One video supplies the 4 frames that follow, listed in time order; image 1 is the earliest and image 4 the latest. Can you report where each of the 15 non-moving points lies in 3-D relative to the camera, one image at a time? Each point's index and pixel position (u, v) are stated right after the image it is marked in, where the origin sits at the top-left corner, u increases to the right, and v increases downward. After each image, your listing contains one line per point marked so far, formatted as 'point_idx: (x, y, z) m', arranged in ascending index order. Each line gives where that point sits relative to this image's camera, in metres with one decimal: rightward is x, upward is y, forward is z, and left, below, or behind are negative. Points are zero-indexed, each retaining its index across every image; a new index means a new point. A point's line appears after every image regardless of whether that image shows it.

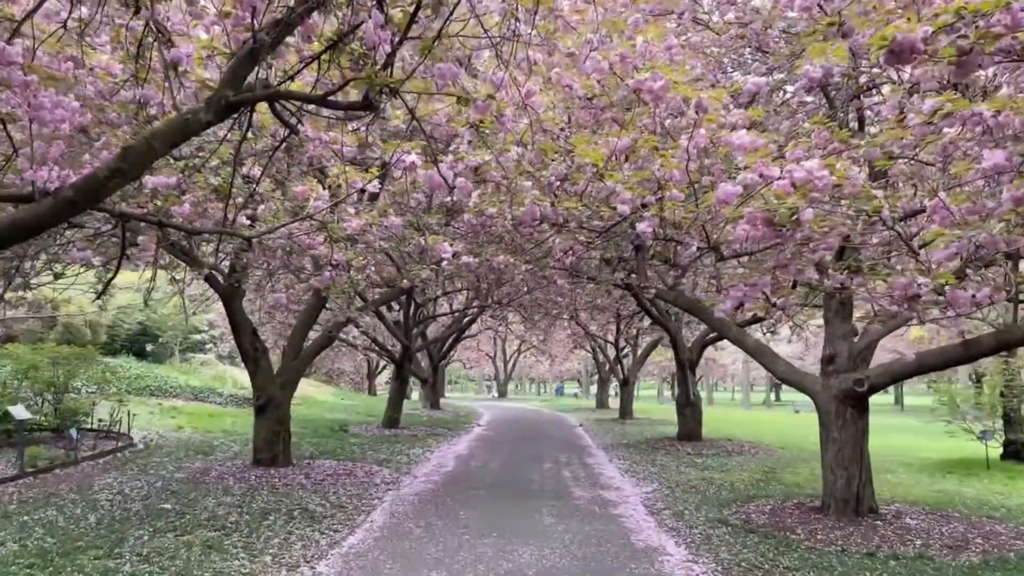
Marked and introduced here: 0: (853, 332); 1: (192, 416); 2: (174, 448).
0: (+3.5, -0.4, +7.9) m
1: (-7.5, -3.0, +18.2) m
2: (-6.0, -2.8, +13.7) m
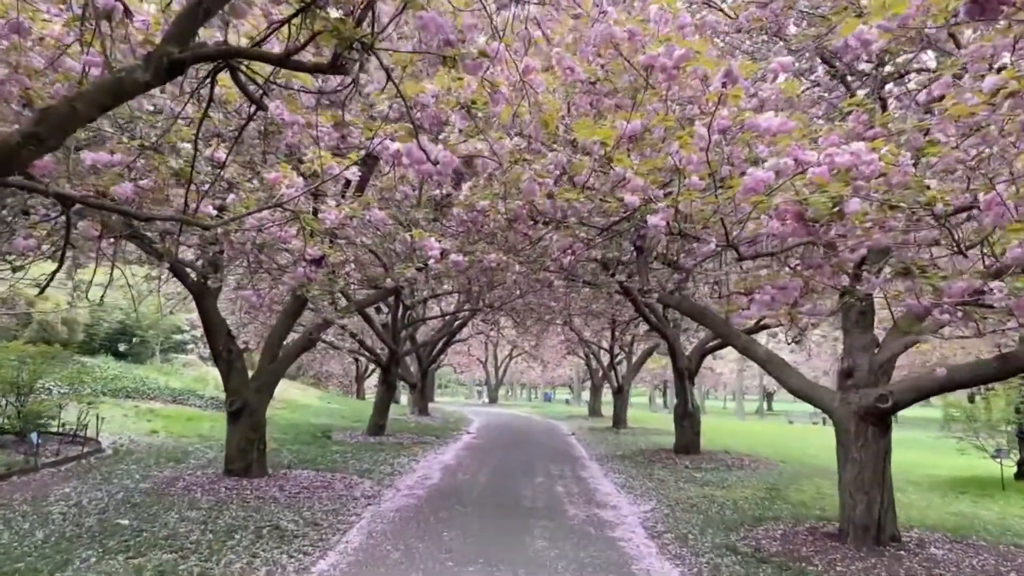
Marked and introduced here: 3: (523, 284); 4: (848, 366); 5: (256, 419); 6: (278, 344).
0: (+3.4, -0.5, +7.3) m
1: (-7.7, -2.9, +17.5) m
2: (-6.1, -2.8, +13.0) m
3: (+0.2, +0.1, +15.1) m
4: (+3.1, -0.7, +7.2) m
5: (-3.4, -1.8, +10.5) m
6: (-3.2, -0.8, +10.7) m
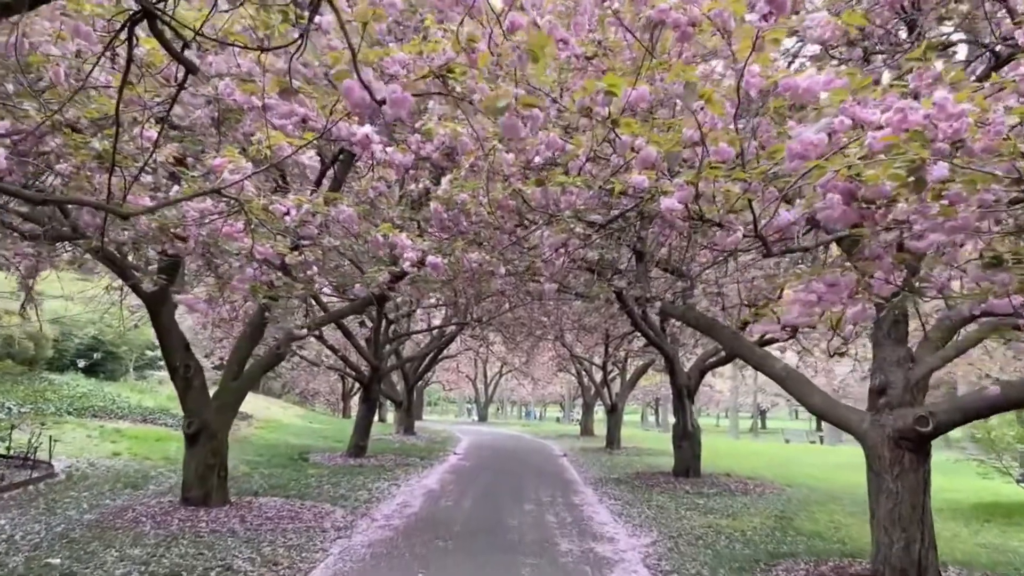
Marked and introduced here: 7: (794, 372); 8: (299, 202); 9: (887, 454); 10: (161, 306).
0: (+3.2, -0.6, +6.4) m
1: (-7.9, -3.2, +16.4) m
2: (-6.3, -2.9, +12.0) m
3: (0.0, -0.1, +14.2) m
4: (+3.0, -0.8, +6.3) m
5: (-3.6, -1.9, +9.5) m
6: (-3.4, -0.9, +9.8) m
7: (+2.5, -0.7, +6.8) m
8: (-1.7, +0.7, +6.2) m
9: (+2.9, -1.3, +6.1) m
10: (-4.1, -0.2, +9.1) m
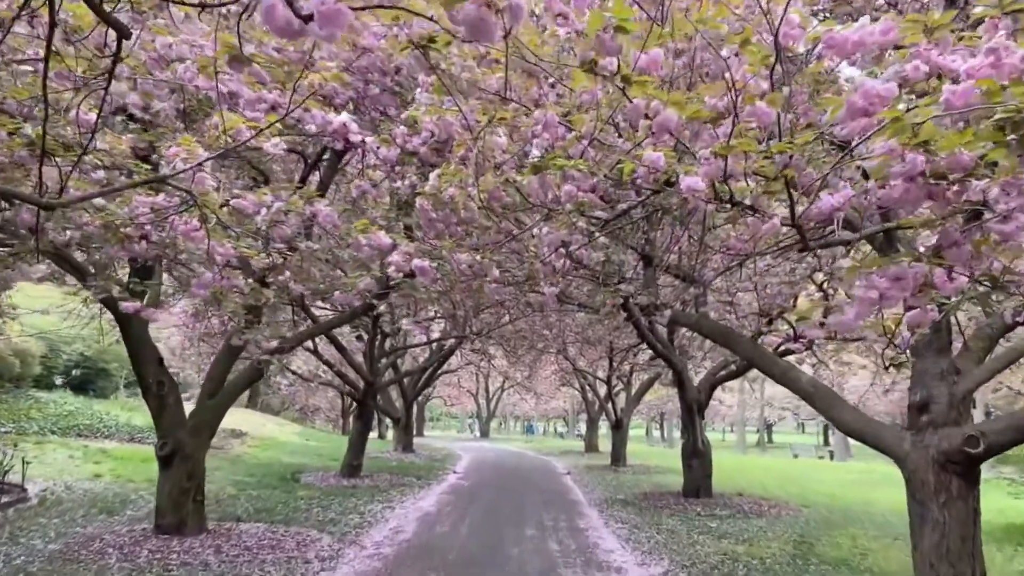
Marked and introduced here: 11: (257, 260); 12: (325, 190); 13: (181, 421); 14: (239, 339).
0: (+3.2, -0.6, +5.7) m
1: (-7.9, -3.5, +15.7) m
2: (-6.3, -3.1, +11.3) m
3: (0.0, -0.3, +13.6) m
4: (+2.9, -0.8, +5.6) m
5: (-3.6, -2.0, +8.8) m
6: (-3.4, -1.0, +9.1) m
7: (+2.4, -0.8, +6.1) m
8: (-1.7, +0.6, +5.6) m
9: (+2.9, -1.3, +5.4) m
10: (-4.1, -0.3, +8.4) m
11: (-2.0, +0.2, +6.0) m
12: (-1.8, +0.9, +7.5) m
13: (-3.7, -1.5, +8.8) m
14: (-2.8, -0.5, +8.1) m
